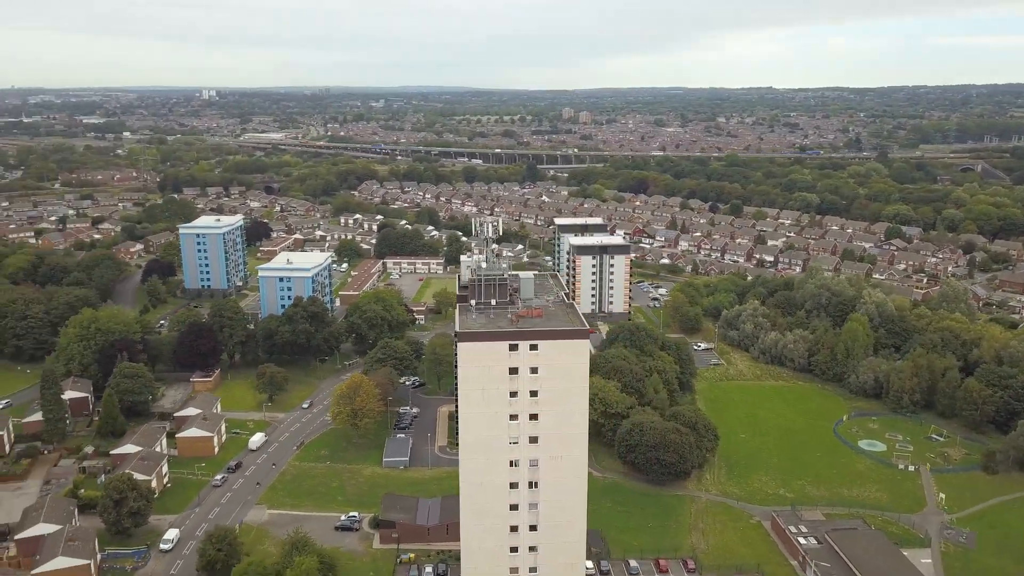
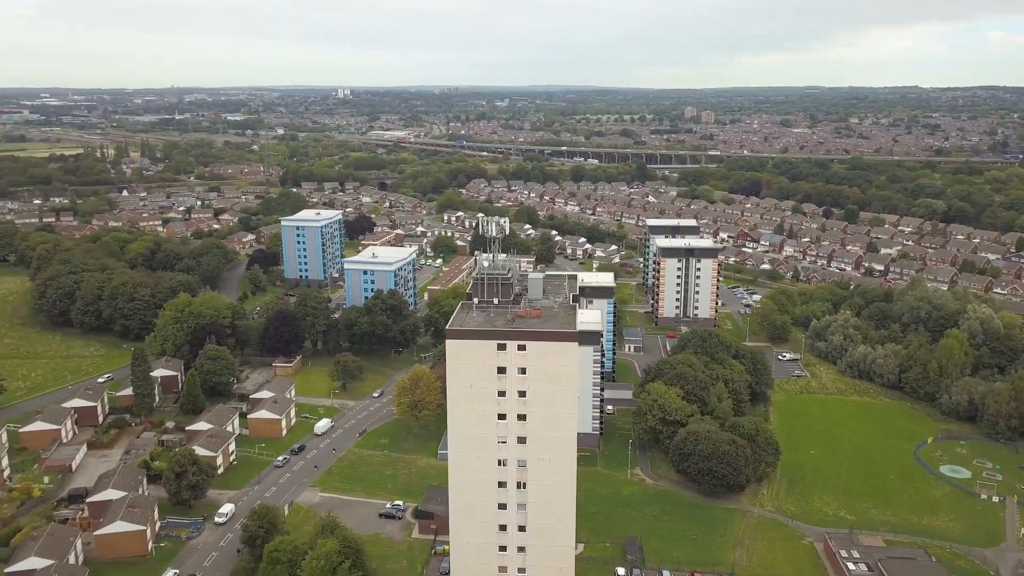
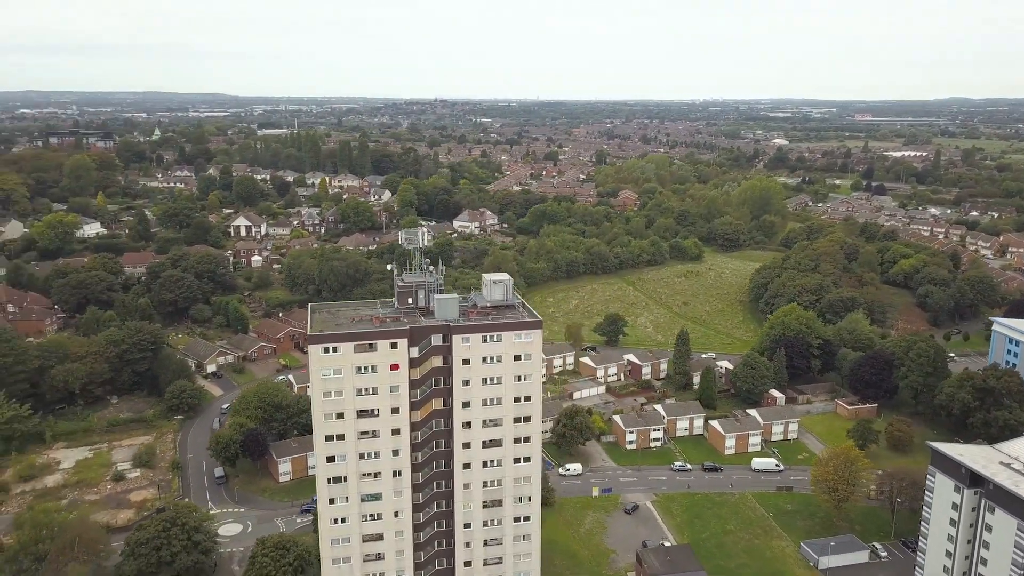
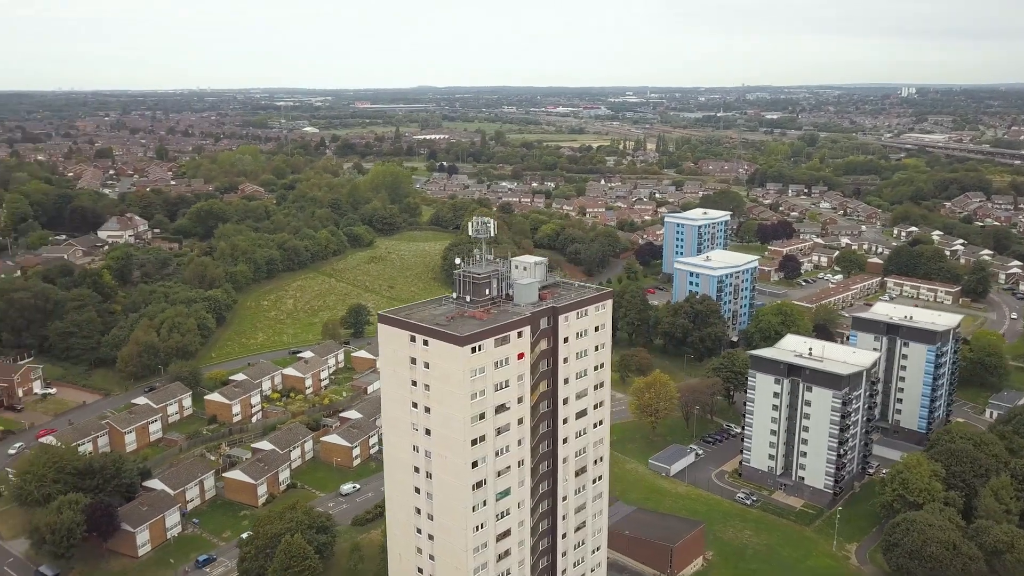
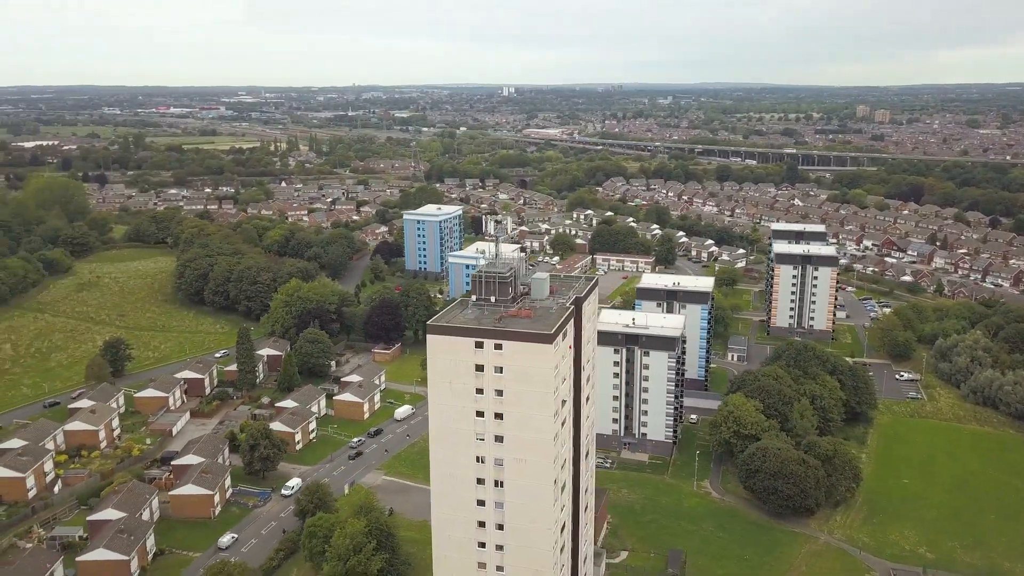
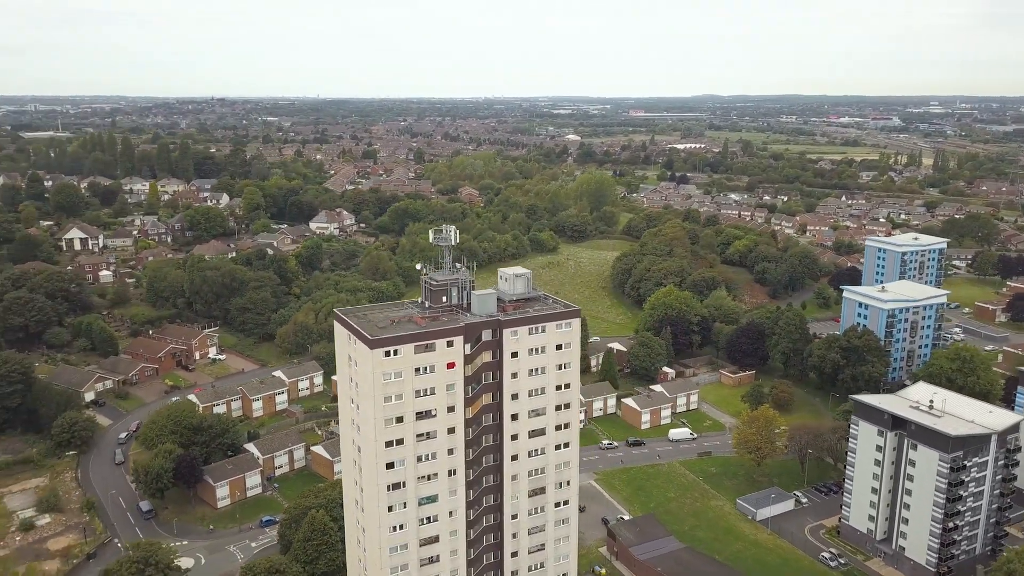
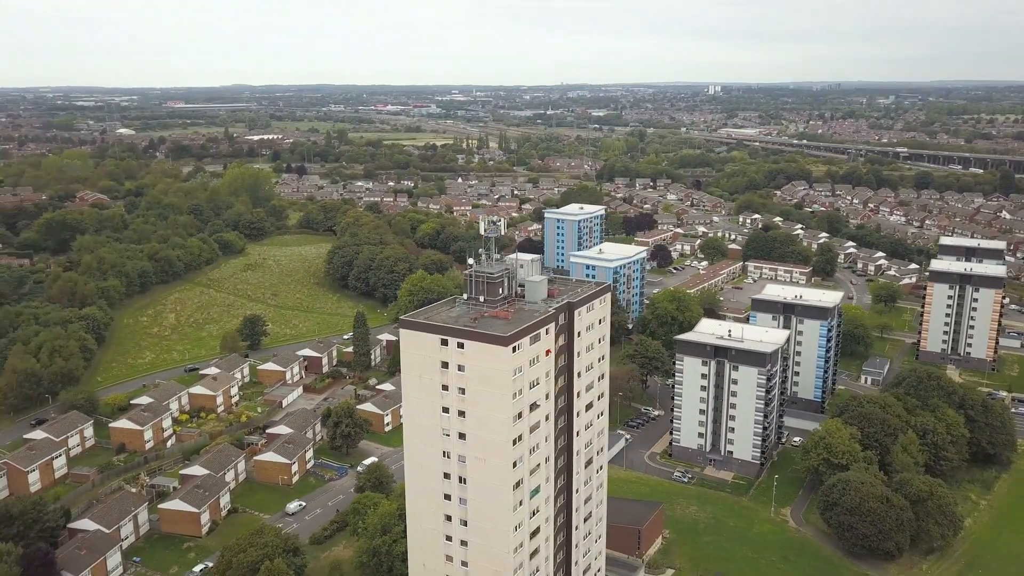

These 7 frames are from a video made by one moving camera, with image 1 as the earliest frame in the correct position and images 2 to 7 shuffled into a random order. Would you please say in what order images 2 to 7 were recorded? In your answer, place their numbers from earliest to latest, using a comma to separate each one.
2, 5, 7, 4, 6, 3
